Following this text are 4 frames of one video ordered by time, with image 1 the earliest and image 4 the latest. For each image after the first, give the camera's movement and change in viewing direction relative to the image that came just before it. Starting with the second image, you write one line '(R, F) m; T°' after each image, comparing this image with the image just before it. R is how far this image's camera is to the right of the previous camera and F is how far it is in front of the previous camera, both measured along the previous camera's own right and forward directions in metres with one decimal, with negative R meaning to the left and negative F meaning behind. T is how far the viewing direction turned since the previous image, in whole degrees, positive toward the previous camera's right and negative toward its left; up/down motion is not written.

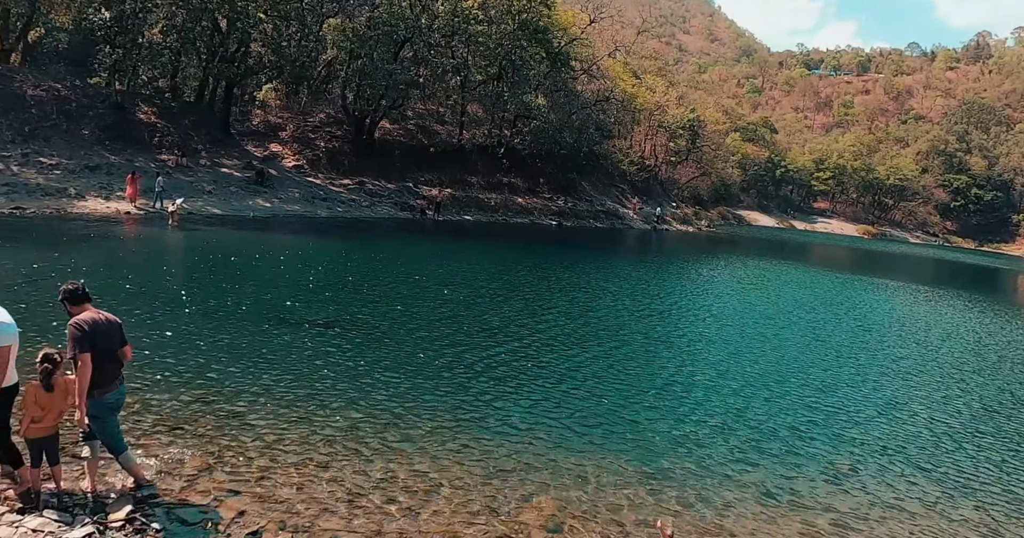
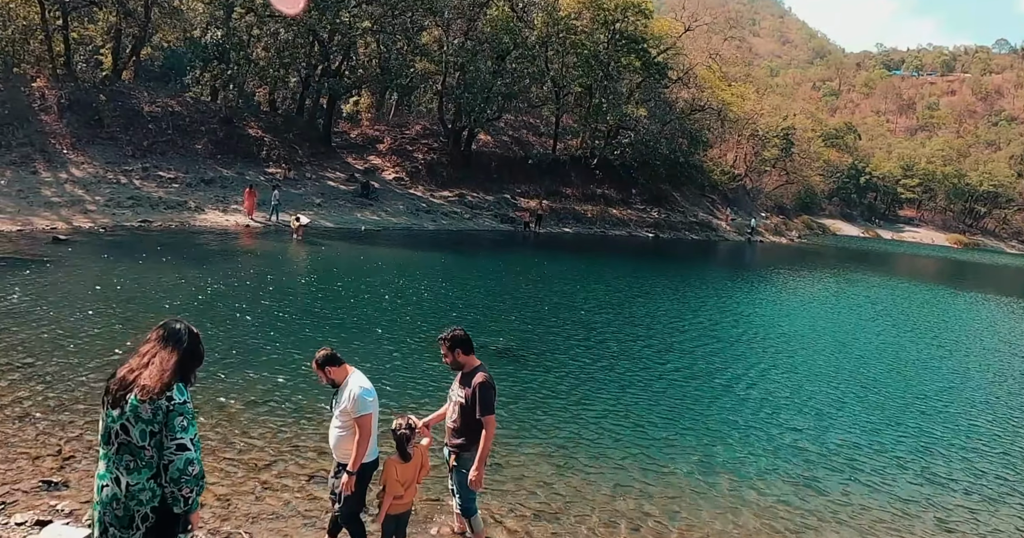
(-2.3, +0.5) m; -5°
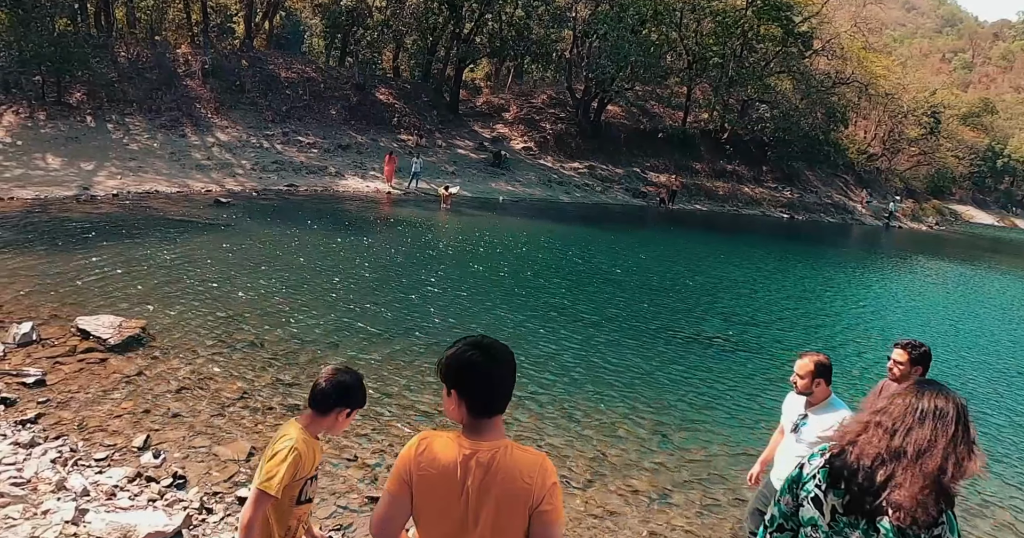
(-2.5, +1.0) m; -7°
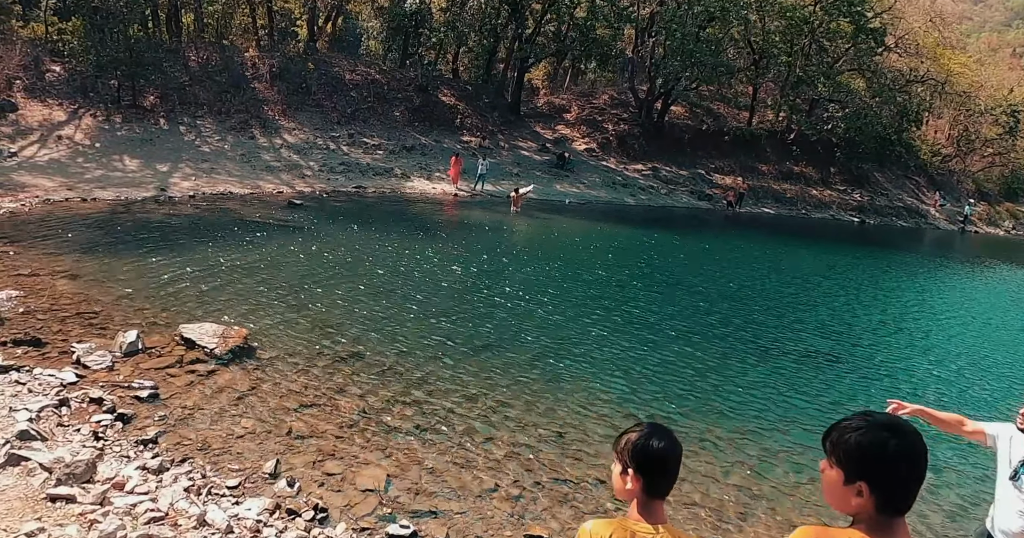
(-1.0, +0.4) m; -4°
